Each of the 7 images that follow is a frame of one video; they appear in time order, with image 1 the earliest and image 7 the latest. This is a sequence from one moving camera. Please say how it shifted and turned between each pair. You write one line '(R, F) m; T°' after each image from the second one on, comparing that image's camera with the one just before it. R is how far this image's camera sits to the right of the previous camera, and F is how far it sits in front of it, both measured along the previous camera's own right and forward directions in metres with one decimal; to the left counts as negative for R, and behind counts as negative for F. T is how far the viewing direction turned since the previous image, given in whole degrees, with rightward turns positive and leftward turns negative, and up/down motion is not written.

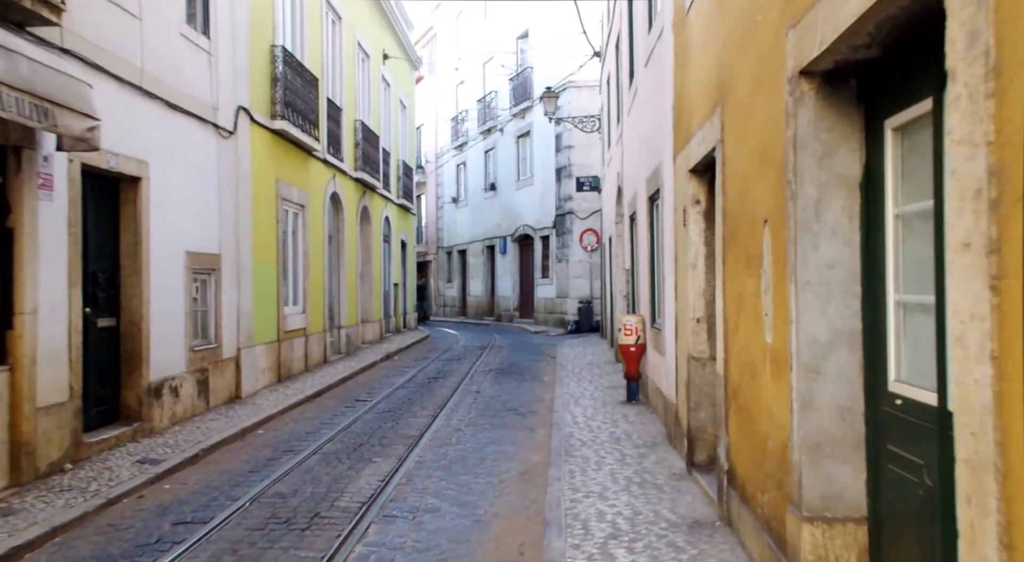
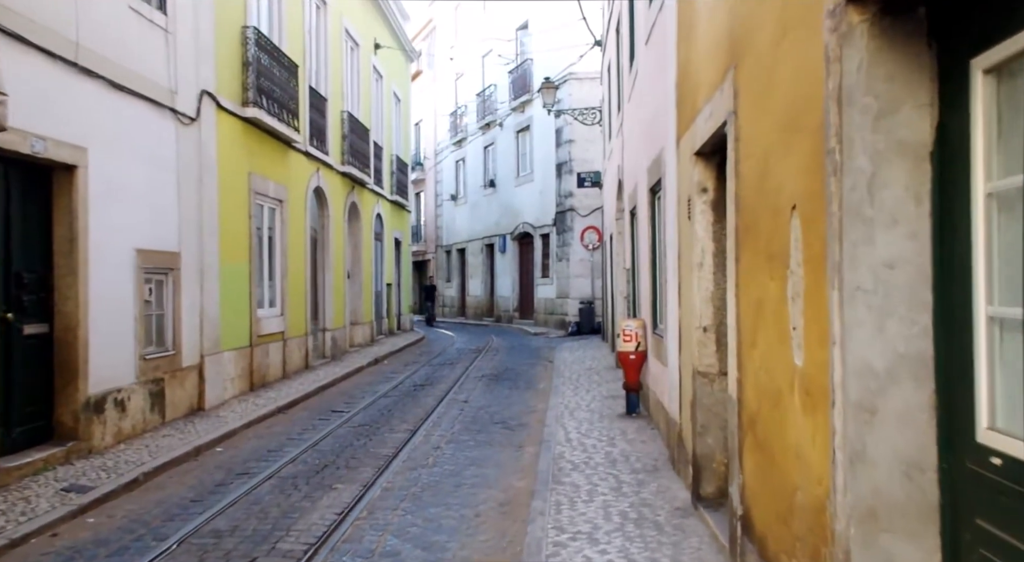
(+0.2, +0.9) m; 0°
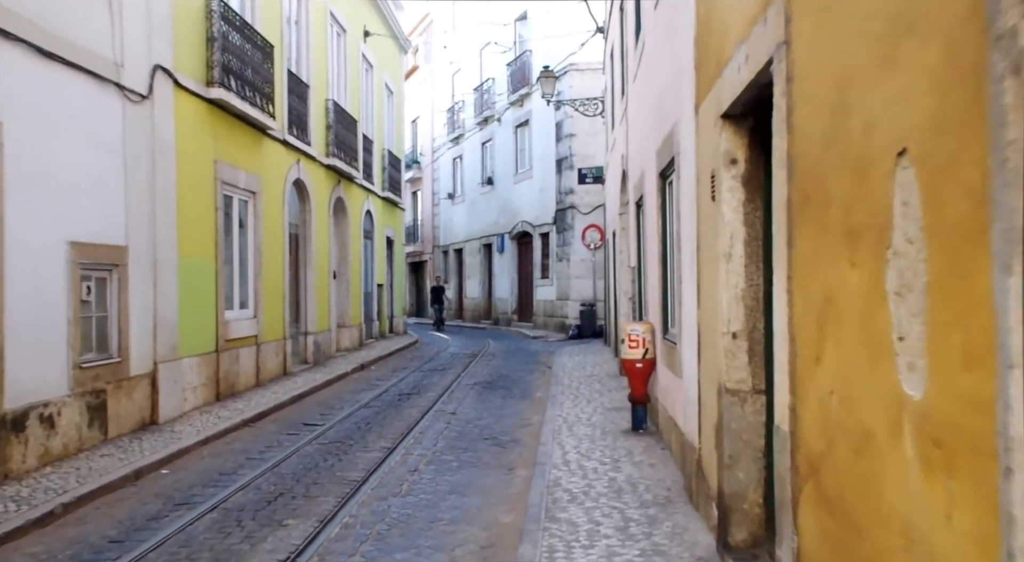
(+0.1, +1.1) m; 0°
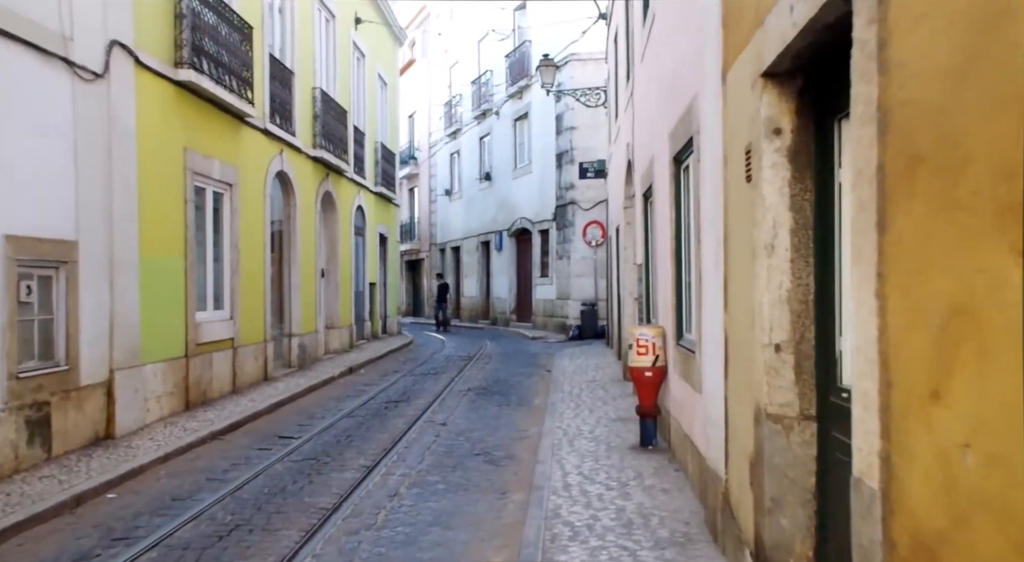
(0.0, +0.9) m; 0°
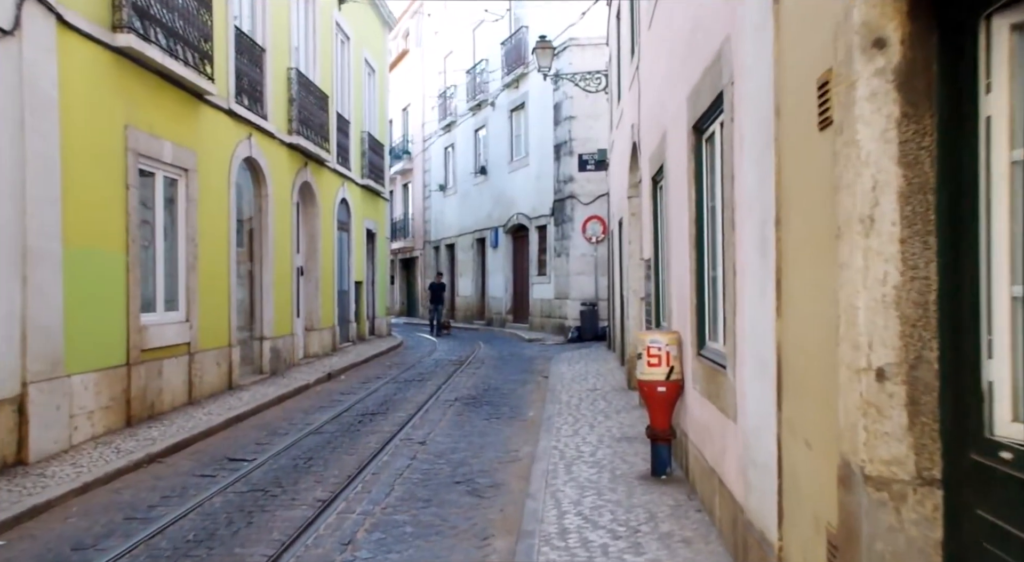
(+0.1, +1.2) m; 0°
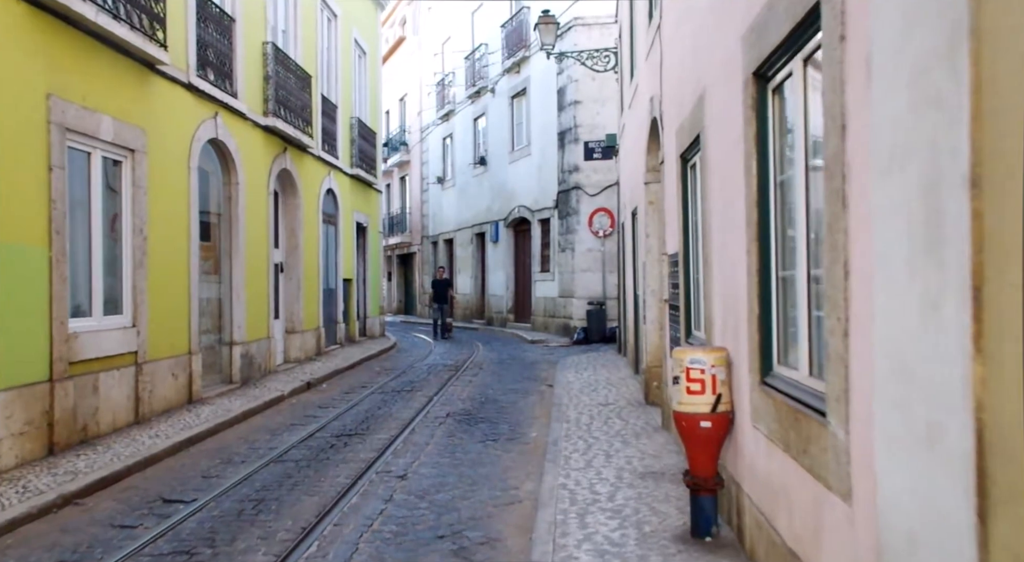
(0.0, +1.4) m; 0°
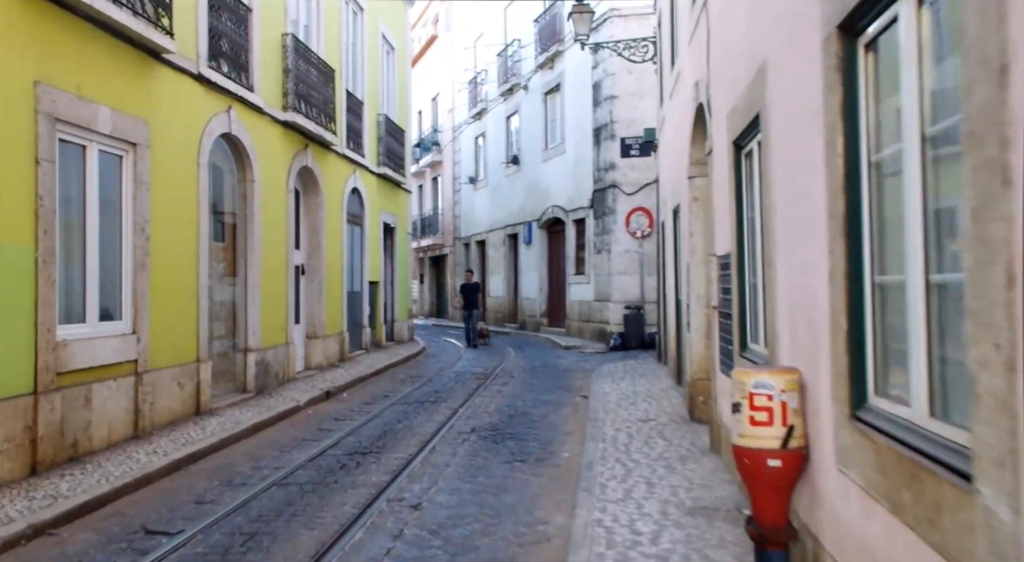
(0.0, +0.8) m; -3°
